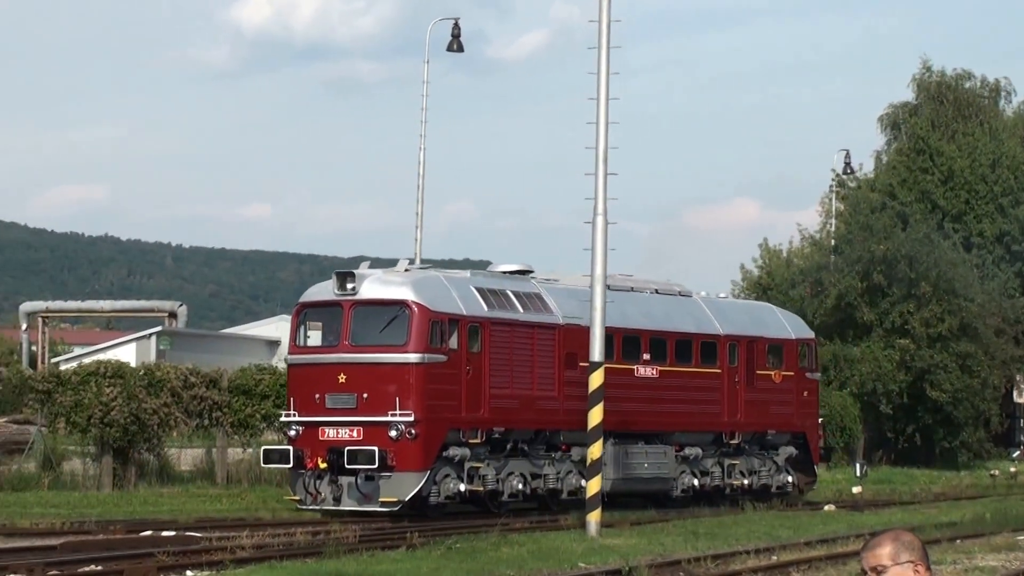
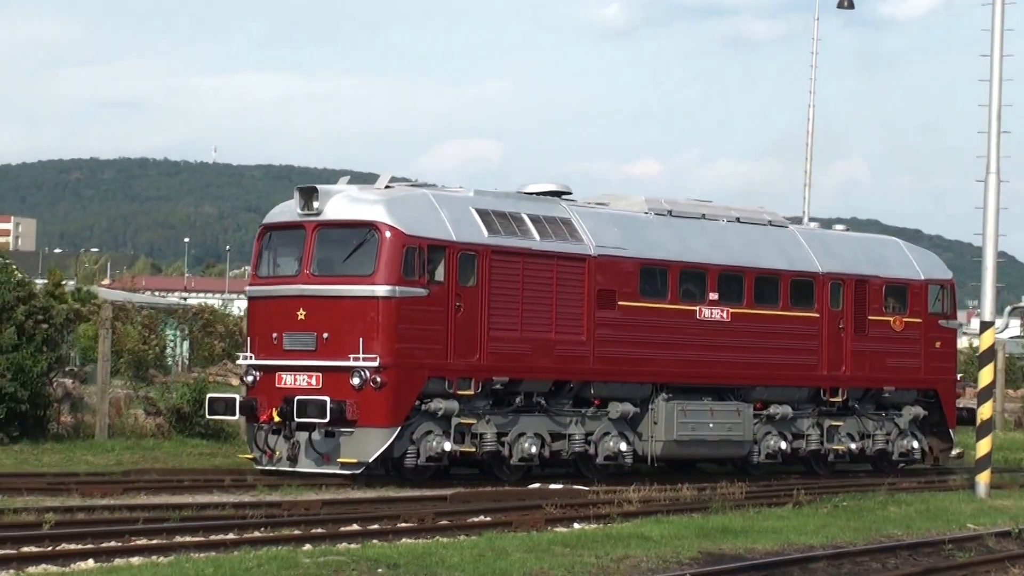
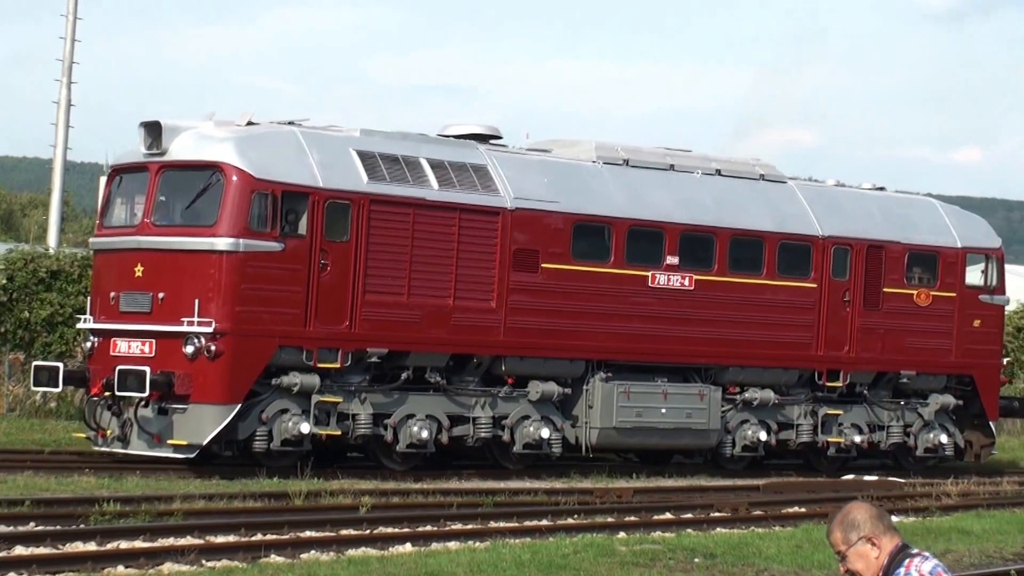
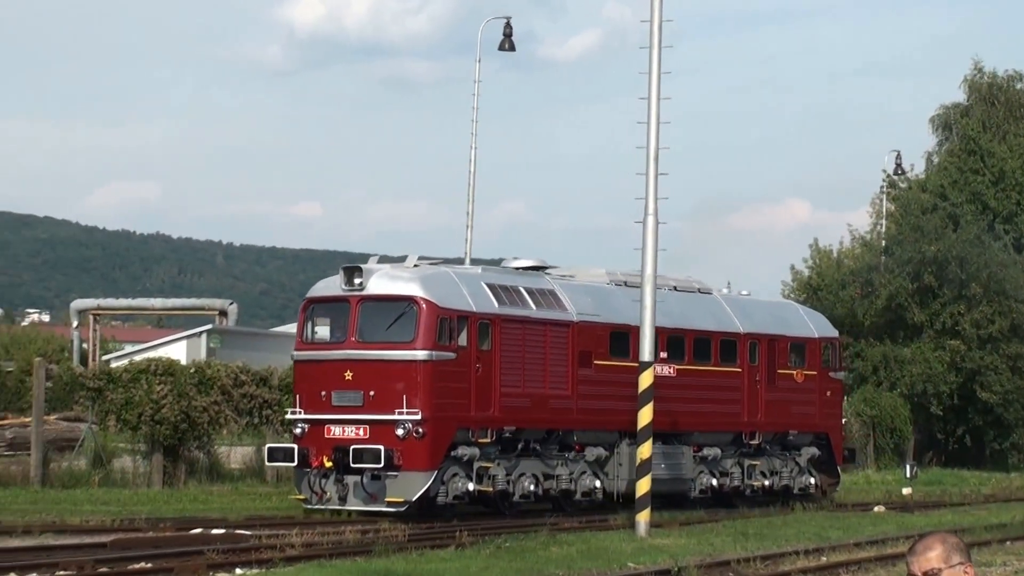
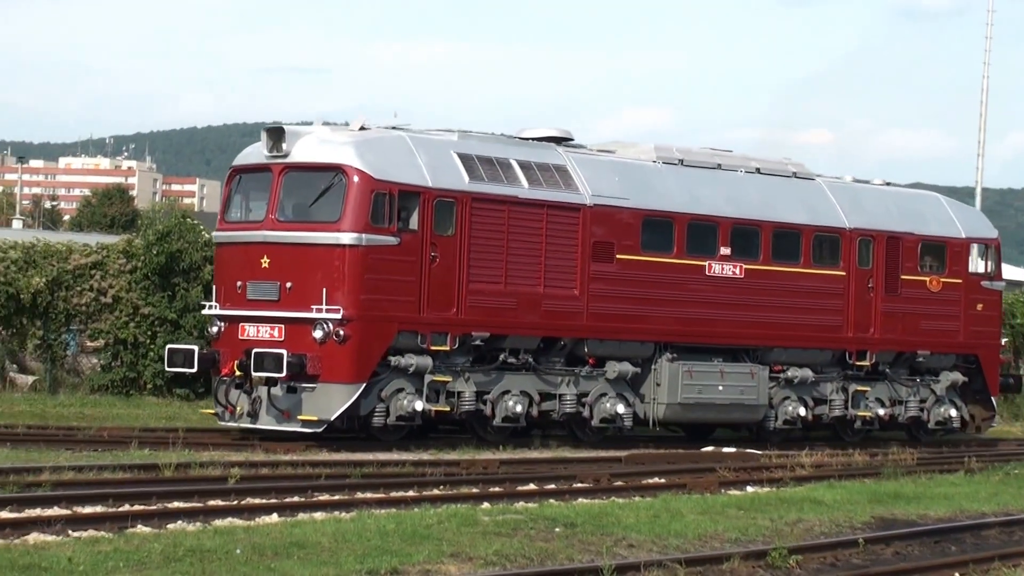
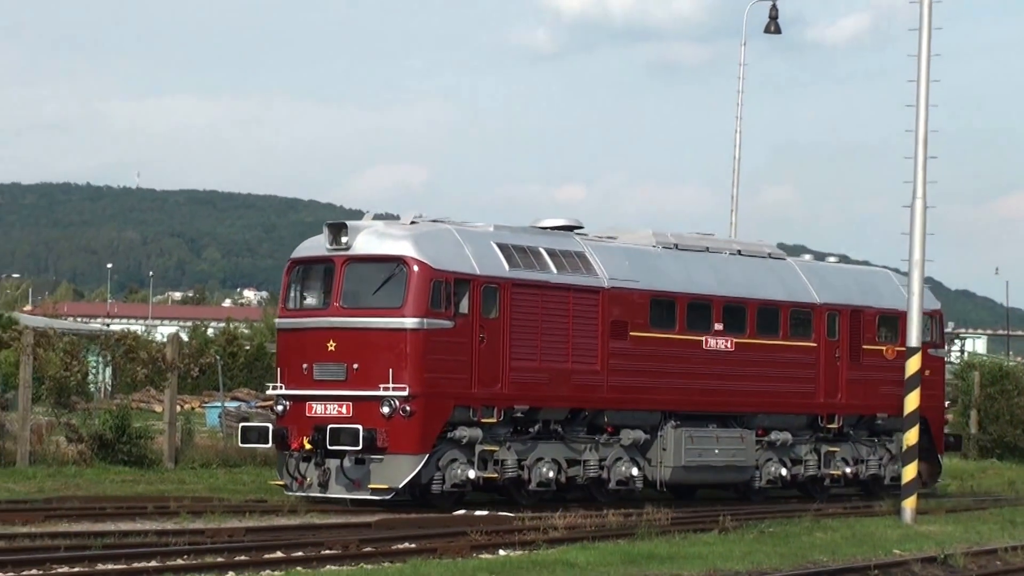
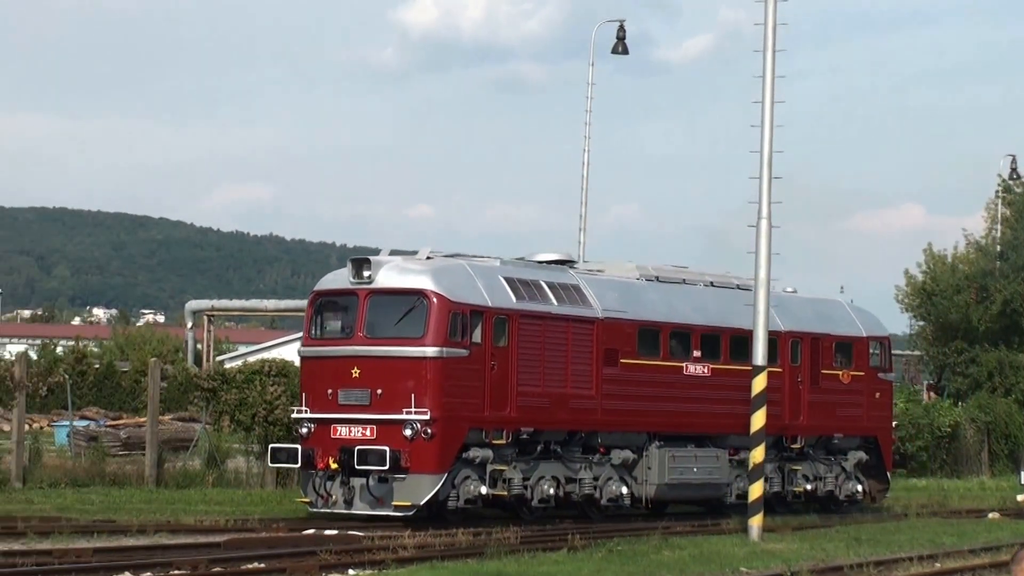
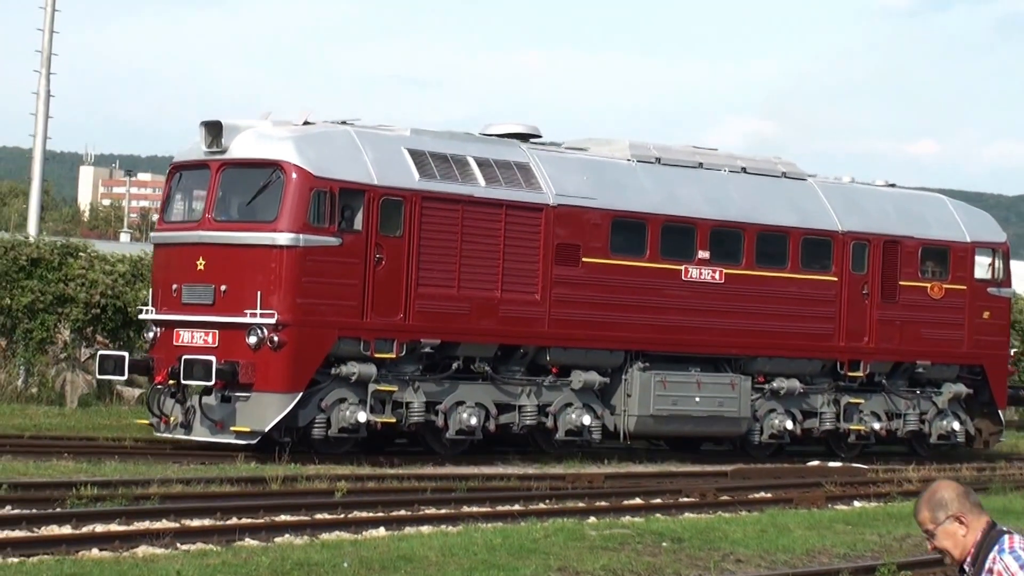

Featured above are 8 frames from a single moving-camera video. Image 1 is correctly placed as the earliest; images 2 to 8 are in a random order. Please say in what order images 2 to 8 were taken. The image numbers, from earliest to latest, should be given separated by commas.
4, 7, 6, 2, 5, 8, 3
